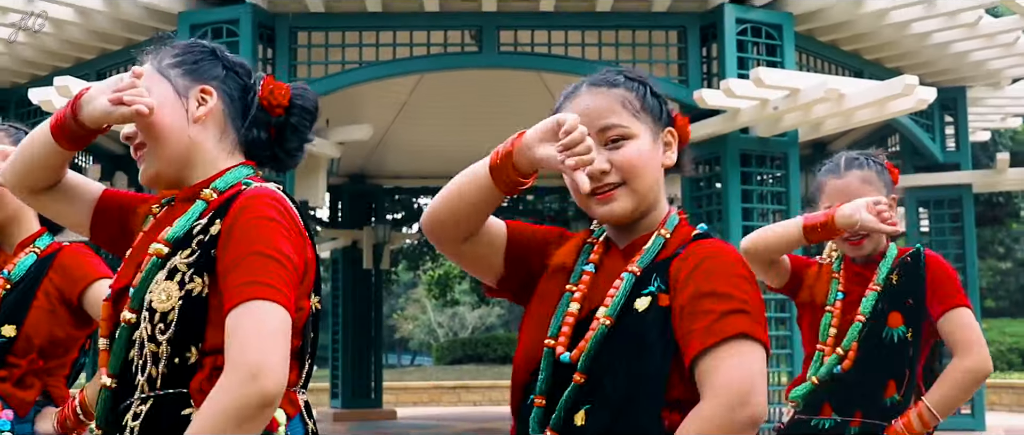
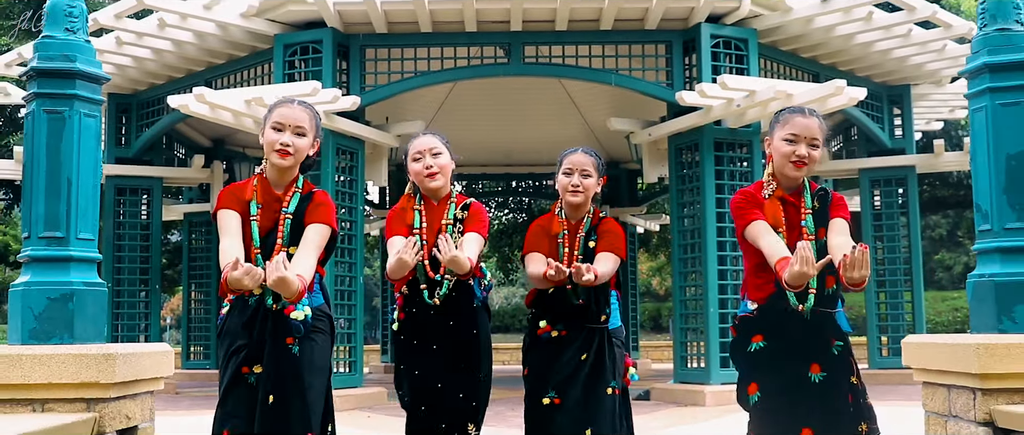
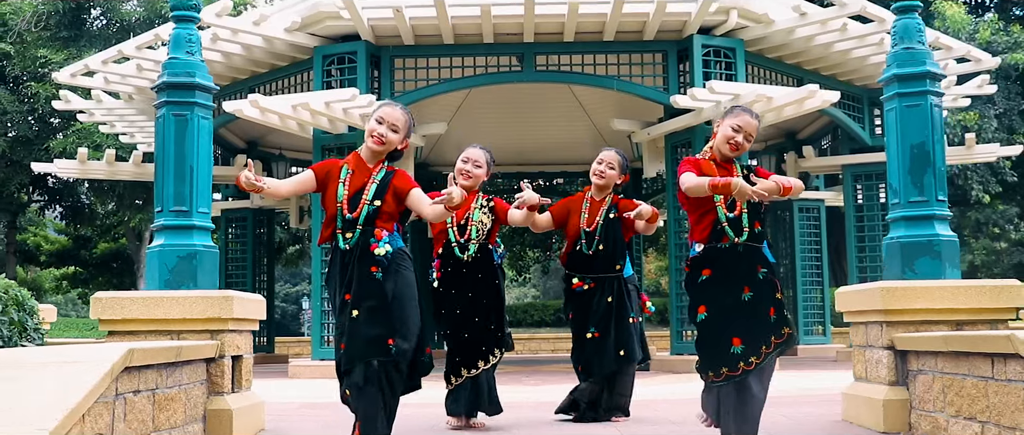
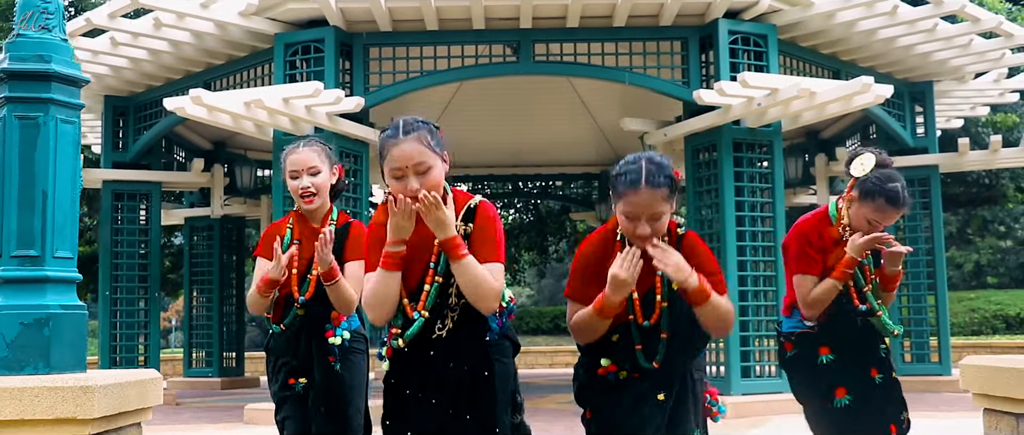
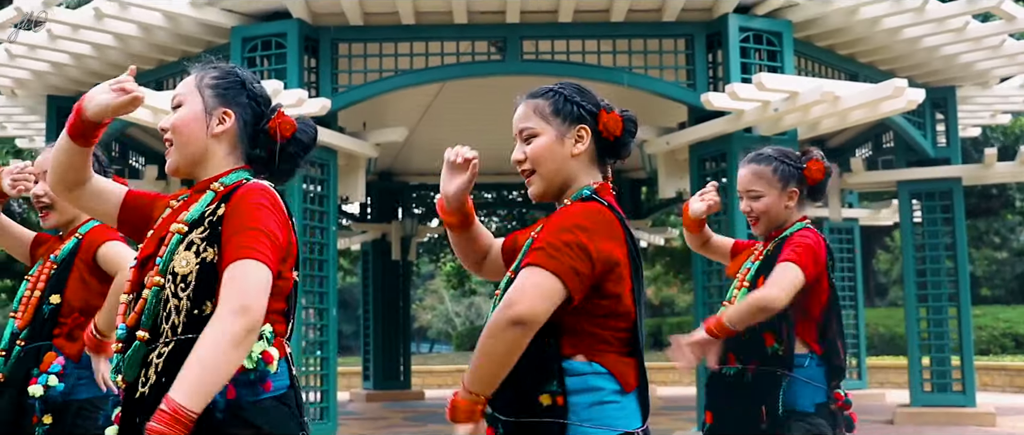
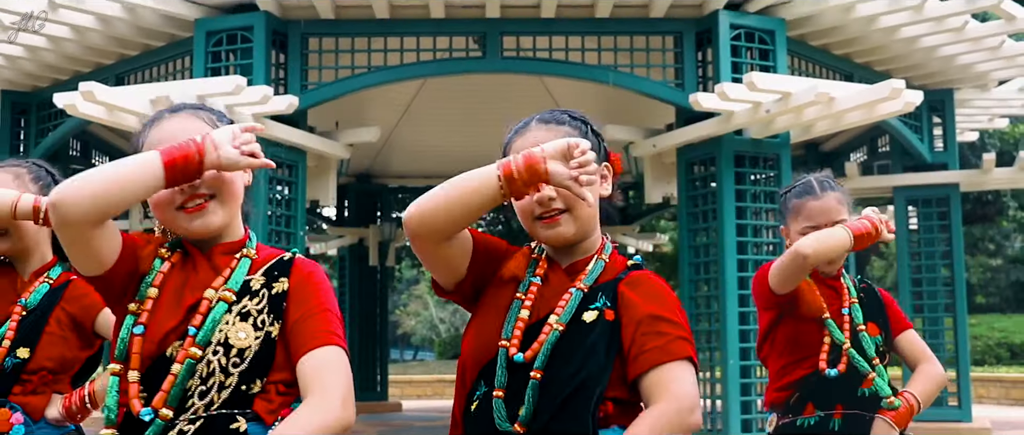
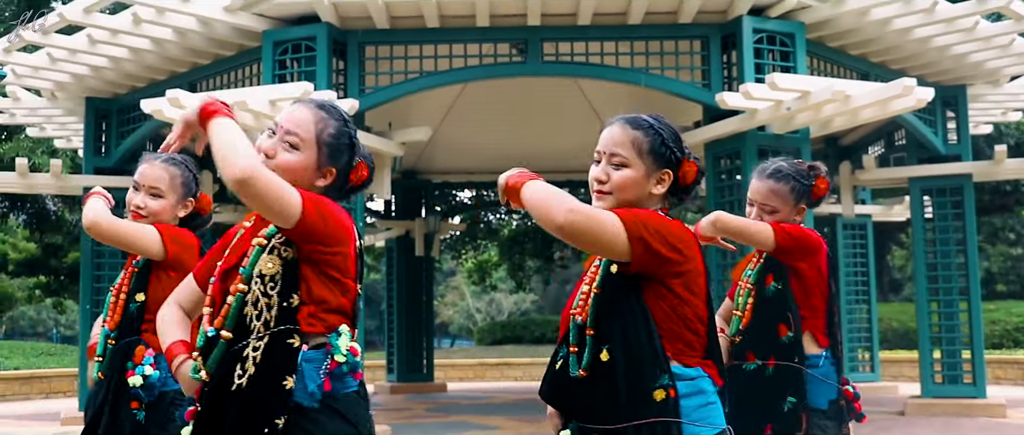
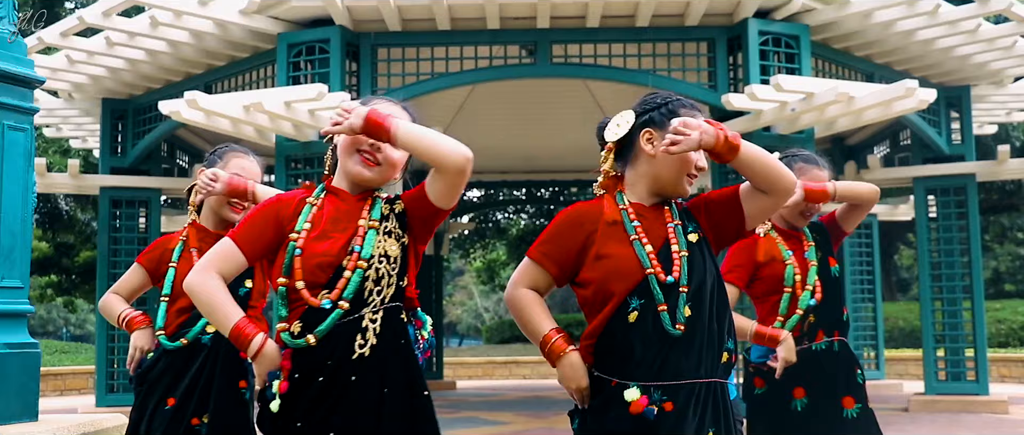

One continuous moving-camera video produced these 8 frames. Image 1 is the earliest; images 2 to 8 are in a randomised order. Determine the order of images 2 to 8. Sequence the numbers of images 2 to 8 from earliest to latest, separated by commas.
6, 5, 7, 8, 4, 2, 3
